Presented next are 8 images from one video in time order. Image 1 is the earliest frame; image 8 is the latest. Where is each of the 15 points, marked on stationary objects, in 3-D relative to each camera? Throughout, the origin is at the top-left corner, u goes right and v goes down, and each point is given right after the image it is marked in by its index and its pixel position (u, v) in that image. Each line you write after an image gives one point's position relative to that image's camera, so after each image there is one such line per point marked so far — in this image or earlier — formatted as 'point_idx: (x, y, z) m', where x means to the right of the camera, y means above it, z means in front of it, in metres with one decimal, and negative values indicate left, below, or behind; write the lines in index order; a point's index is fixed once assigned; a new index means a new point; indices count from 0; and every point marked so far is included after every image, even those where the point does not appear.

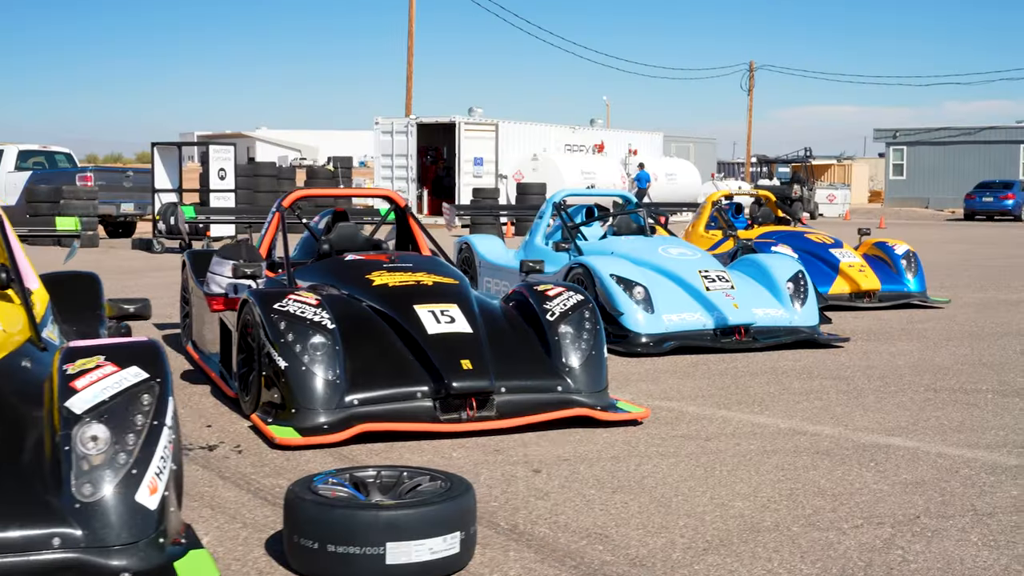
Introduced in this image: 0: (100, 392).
0: (-1.5, -0.4, +3.8) m
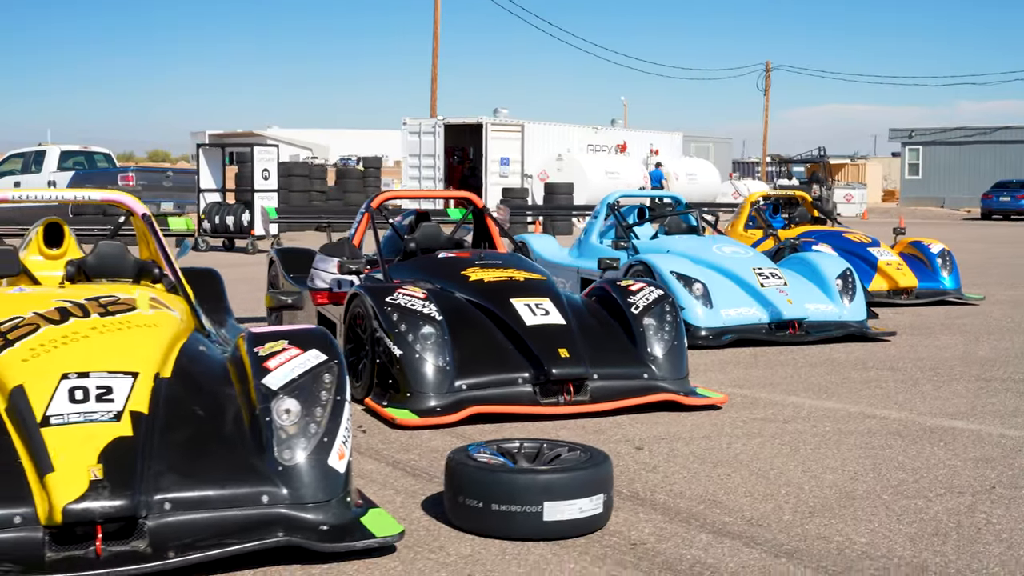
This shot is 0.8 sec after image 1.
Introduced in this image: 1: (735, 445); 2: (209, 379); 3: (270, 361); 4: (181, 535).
0: (-0.9, -0.4, +4.3) m
1: (+1.3, -0.9, +5.7) m
2: (-1.3, -0.4, +4.5) m
3: (-1.0, -0.3, +4.4) m
4: (-1.3, -0.9, +3.8) m
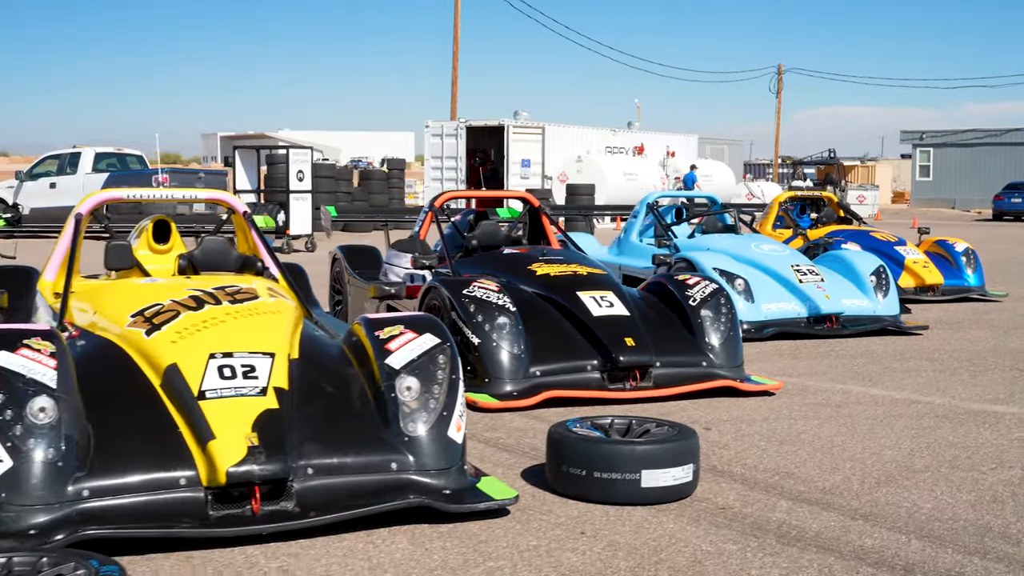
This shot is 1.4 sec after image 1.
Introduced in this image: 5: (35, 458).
0: (-0.5, -0.3, +4.7) m
1: (+1.7, -0.8, +6.2) m
2: (-0.9, -0.4, +5.0) m
3: (-0.6, -0.3, +4.8) m
4: (-0.8, -0.9, +4.2) m
5: (-1.9, -0.7, +4.0) m
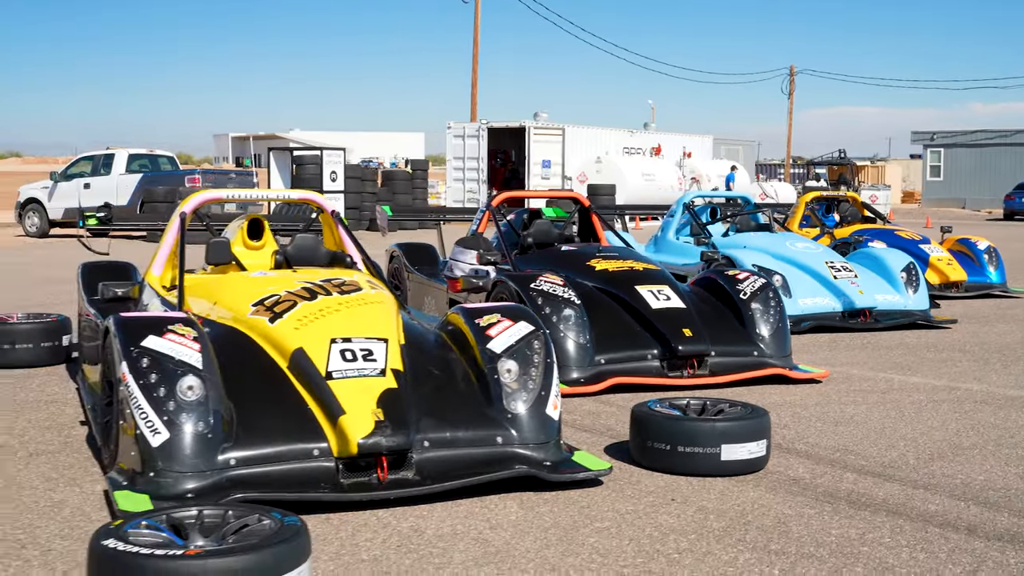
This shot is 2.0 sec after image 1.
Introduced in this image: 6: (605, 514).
0: (0.0, -0.3, +5.2) m
1: (+2.2, -0.8, +6.6) m
2: (-0.4, -0.3, +5.5) m
3: (-0.1, -0.2, +5.3) m
4: (-0.3, -0.8, +4.7) m
5: (-1.5, -0.6, +4.5) m
6: (+0.4, -1.0, +4.6) m
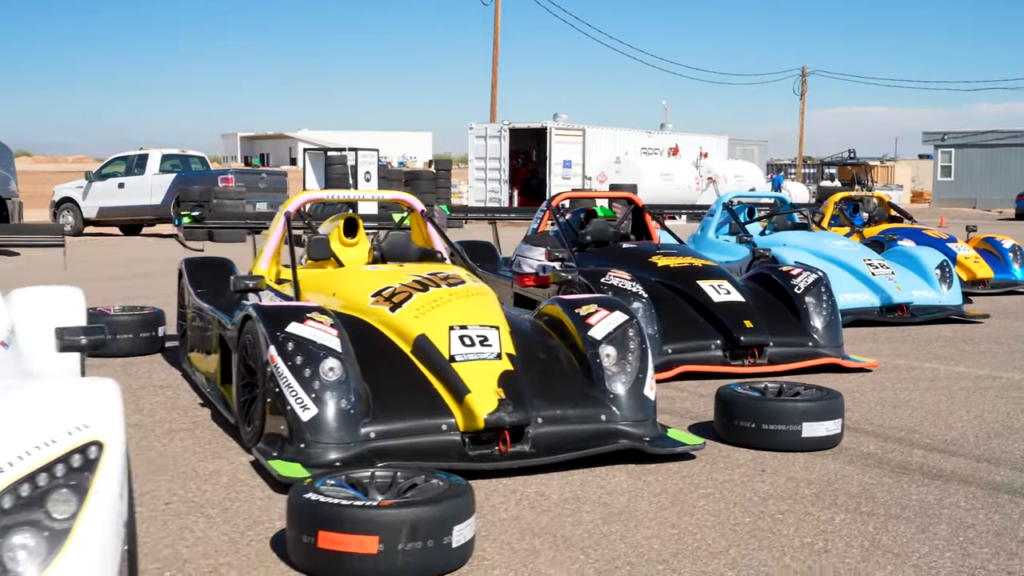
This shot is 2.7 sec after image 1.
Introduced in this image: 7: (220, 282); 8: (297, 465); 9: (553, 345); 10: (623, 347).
0: (+0.5, -0.2, +5.8) m
1: (+2.8, -0.8, +7.2) m
2: (+0.2, -0.3, +6.0) m
3: (+0.5, -0.2, +5.8) m
4: (+0.2, -0.8, +5.2) m
5: (-0.9, -0.6, +5.1) m
6: (+1.0, -1.0, +5.1) m
7: (-2.2, 0.0, +7.6) m
8: (-1.1, -0.9, +5.0) m
9: (+0.2, -0.3, +5.9) m
10: (+0.6, -0.3, +5.7) m
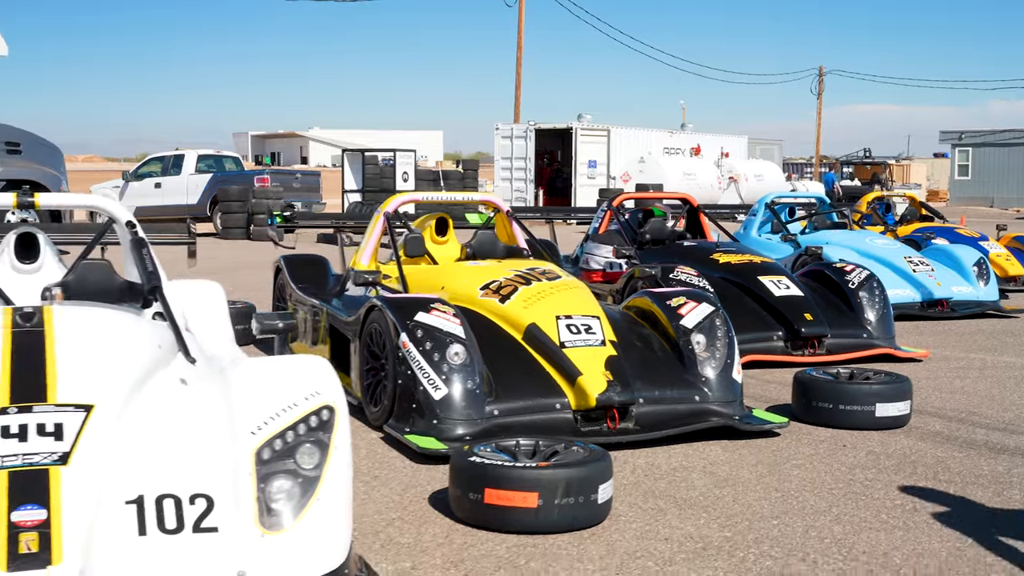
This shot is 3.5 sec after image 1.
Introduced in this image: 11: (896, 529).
0: (+1.2, -0.2, +6.3) m
1: (+3.4, -0.7, +7.7) m
2: (+0.8, -0.2, +6.6) m
3: (+1.1, -0.1, +6.4) m
4: (+0.8, -0.8, +5.8) m
5: (-0.3, -0.6, +5.6) m
6: (+1.6, -0.9, +5.7) m
7: (-1.6, +0.1, +8.2) m
8: (-0.5, -0.8, +5.5) m
9: (+0.9, -0.3, +6.5) m
10: (+1.2, -0.3, +6.3) m
11: (+1.7, -1.1, +4.5) m
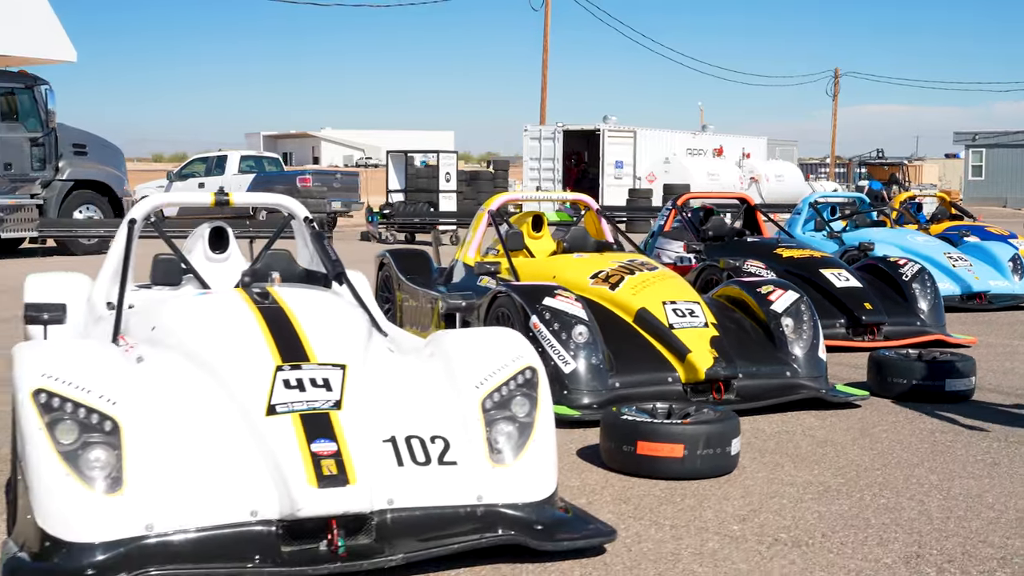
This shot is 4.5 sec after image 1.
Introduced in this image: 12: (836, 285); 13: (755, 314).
0: (+1.9, -0.1, +7.1) m
1: (+4.2, -0.6, +8.5) m
2: (+1.5, -0.2, +7.4) m
3: (+1.8, -0.1, +7.2) m
4: (+1.6, -0.7, +6.6) m
5: (+0.5, -0.5, +6.5) m
6: (+2.4, -0.9, +6.5) m
7: (-0.8, +0.2, +9.1) m
8: (+0.3, -0.8, +6.4) m
9: (+1.6, -0.2, +7.3) m
10: (+2.0, -0.2, +7.1) m
11: (+2.5, -1.0, +5.3) m
12: (+3.0, 0.0, +9.4) m
13: (+1.7, -0.2, +7.2) m
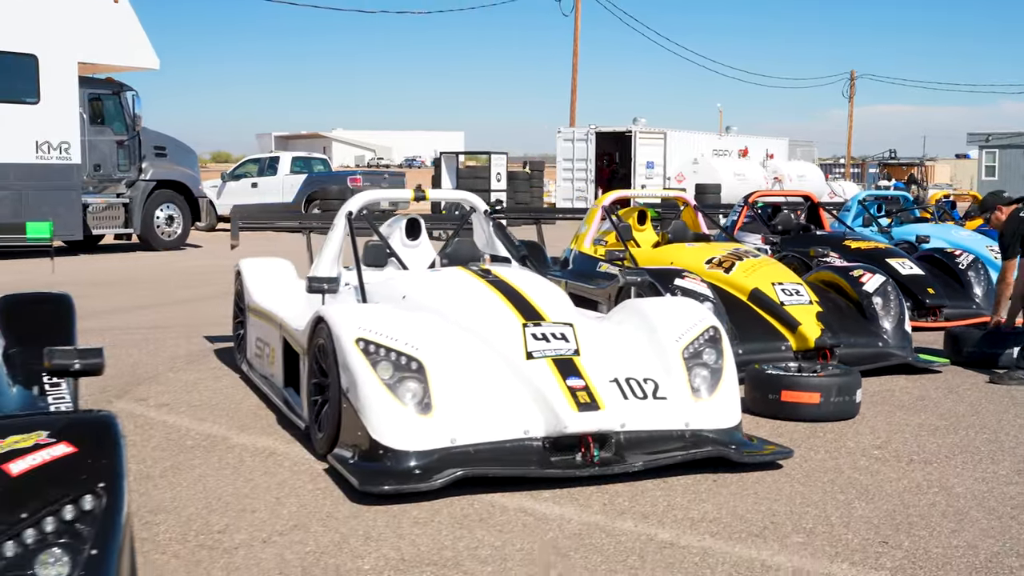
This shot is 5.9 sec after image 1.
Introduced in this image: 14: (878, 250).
0: (+3.0, 0.0, +8.3) m
1: (+5.3, -0.5, +9.7) m
2: (+2.6, 0.0, +8.6) m
3: (+2.9, +0.1, +8.4) m
4: (+2.7, -0.5, +7.8) m
5: (+1.5, -0.3, +7.7) m
6: (+3.4, -0.7, +7.7) m
7: (+0.3, +0.3, +10.3) m
8: (+1.4, -0.6, +7.6) m
9: (+2.7, -0.1, +8.5) m
10: (+3.1, -0.1, +8.3) m
11: (+3.5, -0.9, +6.5) m
12: (+4.1, +0.2, +10.6) m
13: (+2.8, 0.0, +8.4) m
14: (+4.0, +0.4, +11.0) m
